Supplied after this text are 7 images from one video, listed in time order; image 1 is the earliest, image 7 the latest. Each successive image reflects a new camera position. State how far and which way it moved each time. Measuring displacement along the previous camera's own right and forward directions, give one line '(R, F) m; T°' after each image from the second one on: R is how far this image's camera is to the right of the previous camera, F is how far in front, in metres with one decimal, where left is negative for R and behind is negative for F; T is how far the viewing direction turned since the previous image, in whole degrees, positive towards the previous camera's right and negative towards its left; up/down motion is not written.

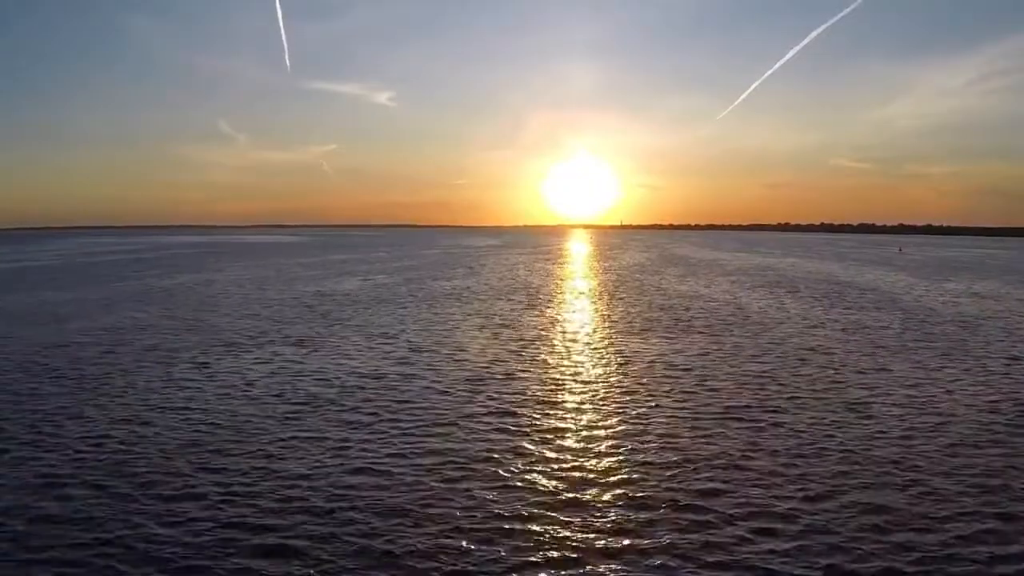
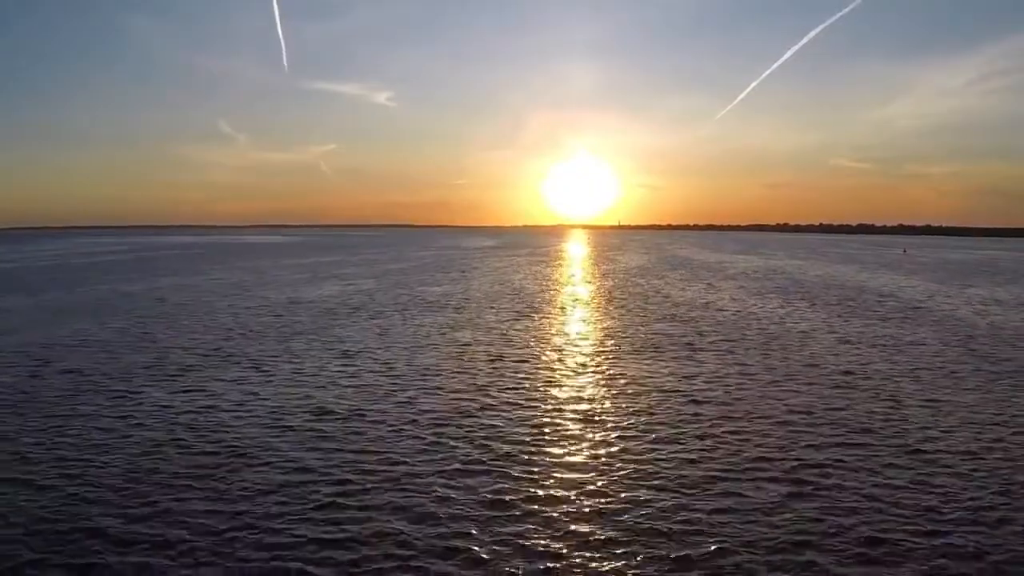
(+0.4, +3.3) m; 0°
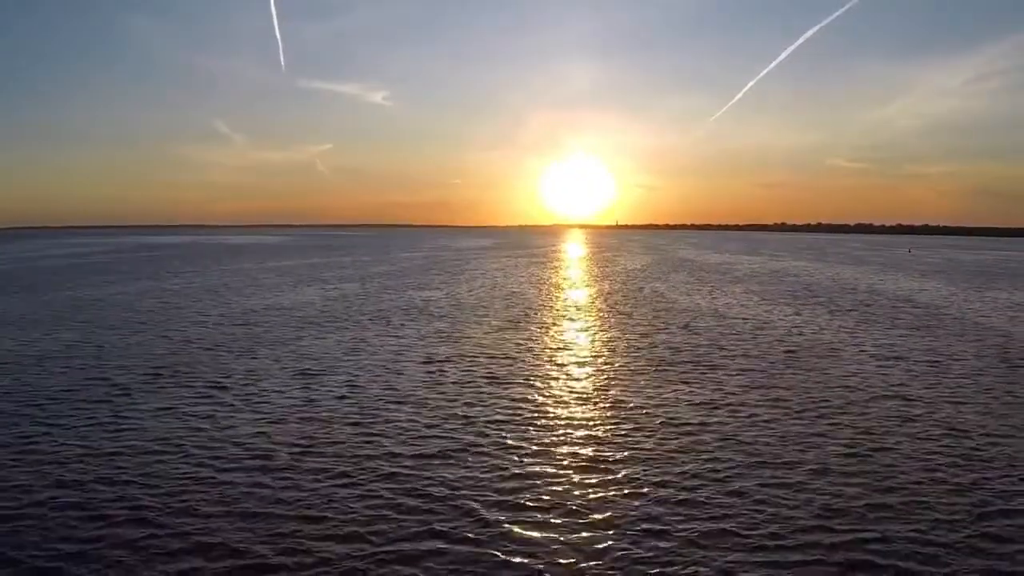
(+0.3, +3.4) m; 0°
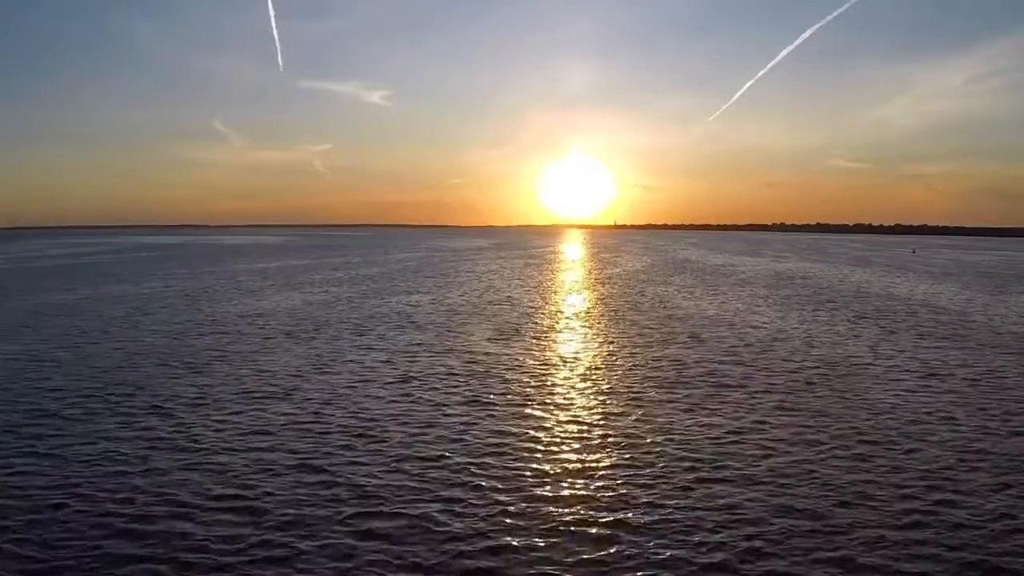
(+0.2, +3.0) m; 0°
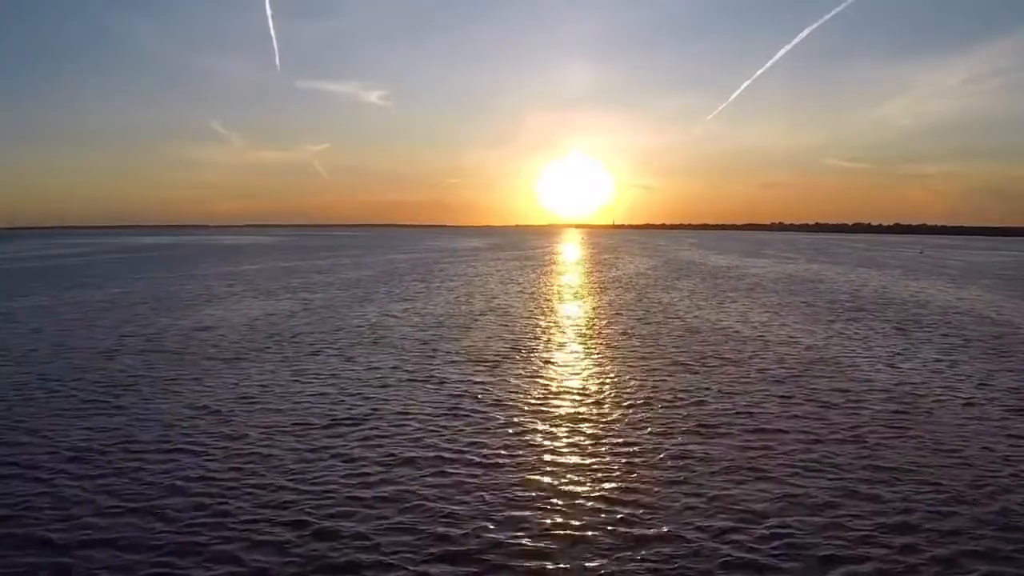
(+0.3, +4.6) m; 0°
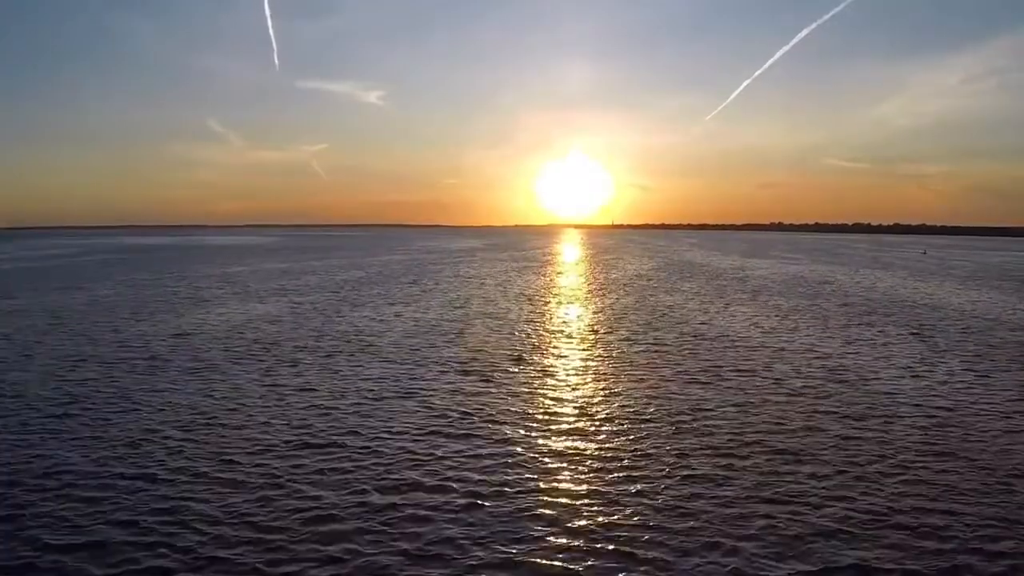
(+0.1, +1.8) m; 0°
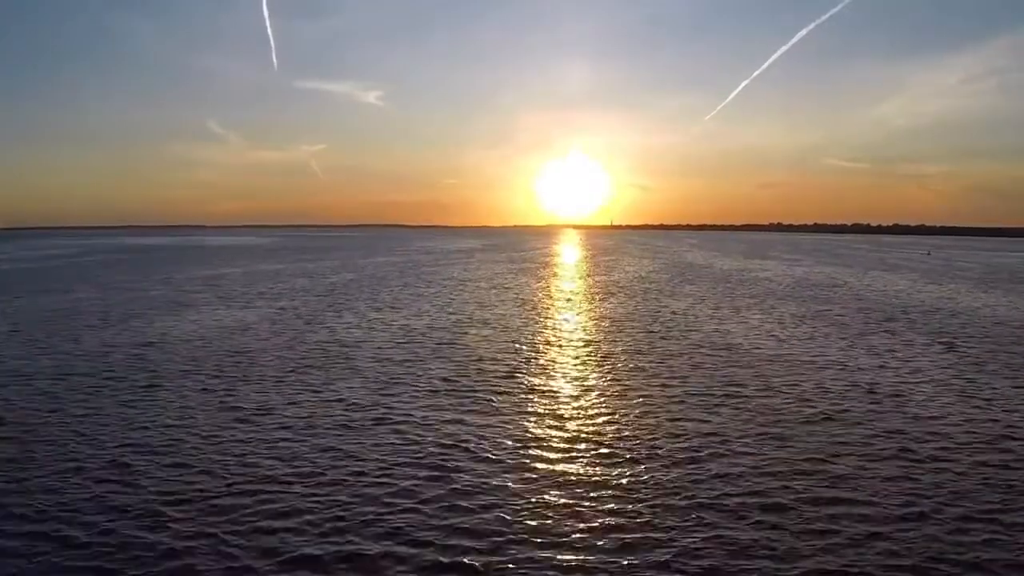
(+0.1, +2.3) m; 0°
